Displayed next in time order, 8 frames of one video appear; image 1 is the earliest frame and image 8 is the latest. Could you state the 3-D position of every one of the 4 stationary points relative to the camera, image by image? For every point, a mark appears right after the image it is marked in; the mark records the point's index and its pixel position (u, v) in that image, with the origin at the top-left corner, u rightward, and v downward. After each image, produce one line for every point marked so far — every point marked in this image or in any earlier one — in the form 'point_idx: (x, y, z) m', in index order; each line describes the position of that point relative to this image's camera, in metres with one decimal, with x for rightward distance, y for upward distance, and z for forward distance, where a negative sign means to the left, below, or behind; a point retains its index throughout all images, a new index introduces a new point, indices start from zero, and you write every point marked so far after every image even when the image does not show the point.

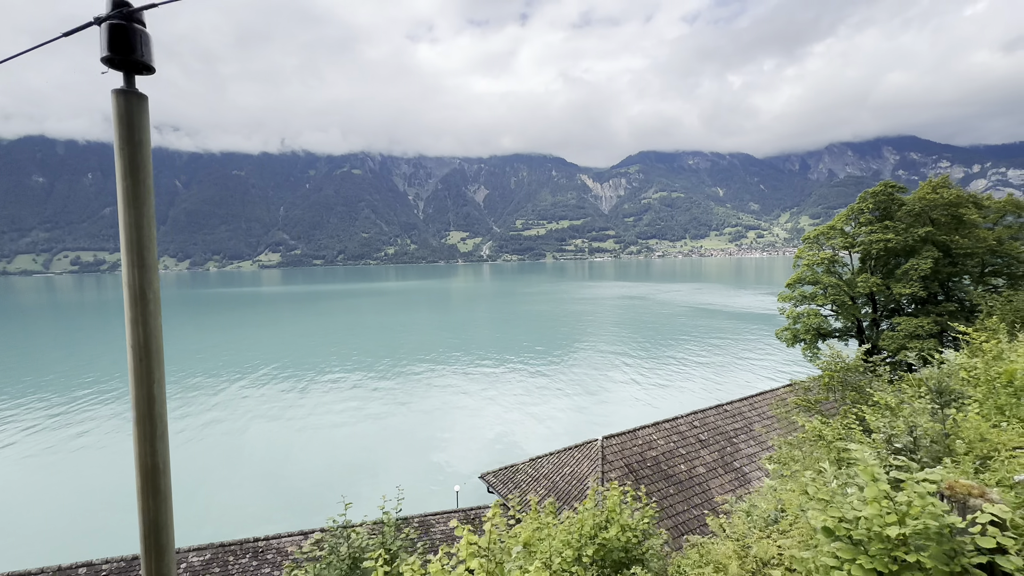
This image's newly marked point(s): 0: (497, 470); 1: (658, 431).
0: (-0.7, -7.8, +19.4) m
1: (+6.1, -6.0, +18.7) m
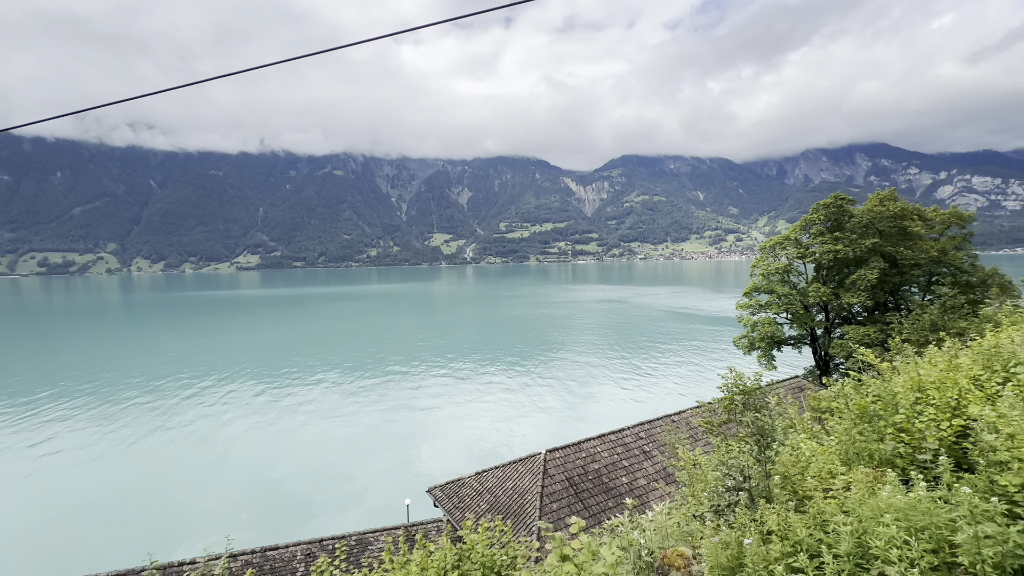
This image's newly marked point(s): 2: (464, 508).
0: (-2.9, -8.4, +19.3) m
1: (+3.8, -6.5, +18.9) m
2: (-1.9, -8.6, +17.5) m
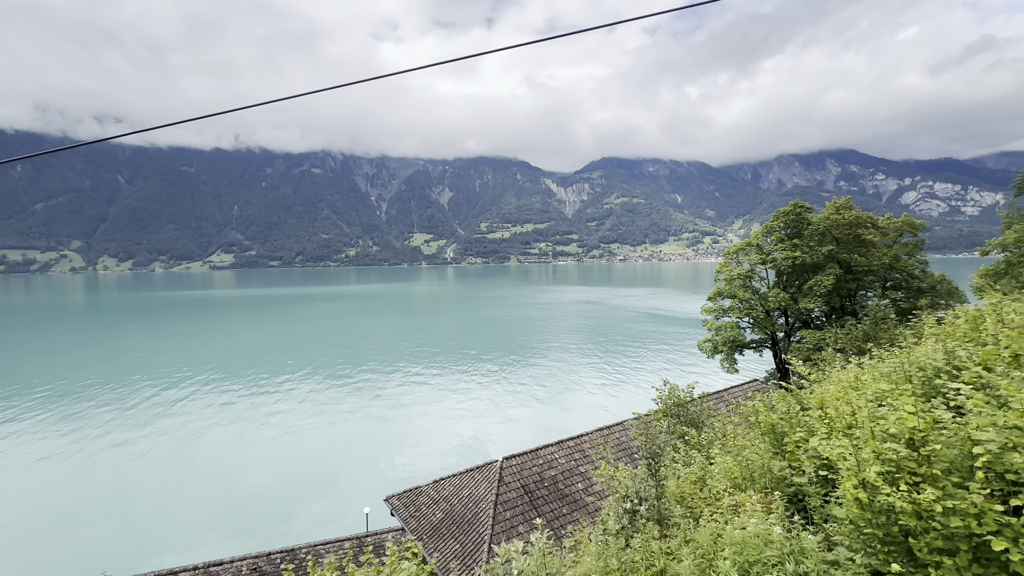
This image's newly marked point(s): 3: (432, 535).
0: (-4.7, -8.7, +19.1) m
1: (+2.1, -6.8, +19.0) m
2: (-3.6, -8.9, +17.4) m
3: (-2.9, -9.1, +16.4) m
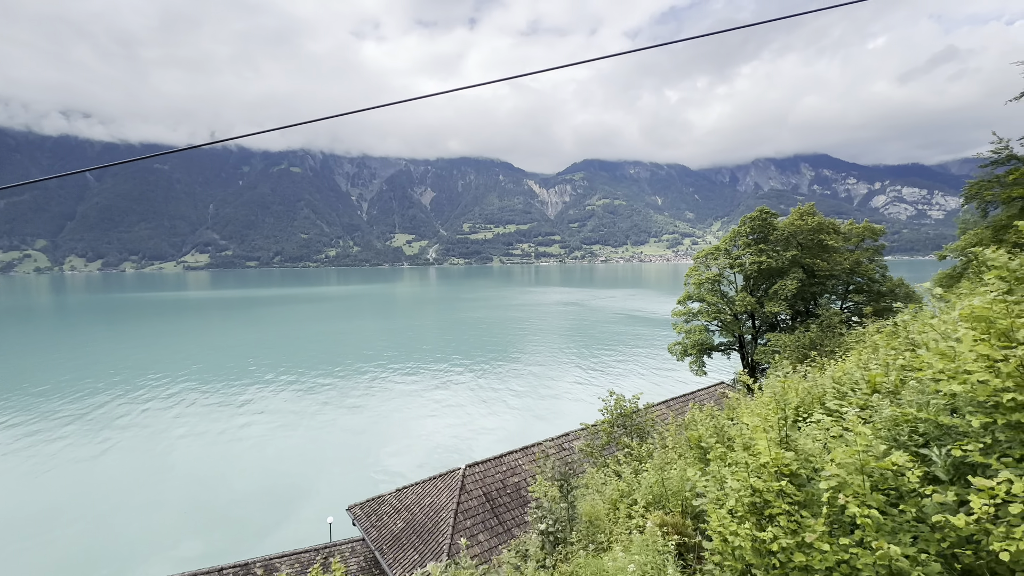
0: (-6.2, -9.0, +18.9) m
1: (+0.6, -7.1, +19.1) m
2: (-5.0, -9.2, +17.1) m
3: (-4.4, -9.4, +16.3) m
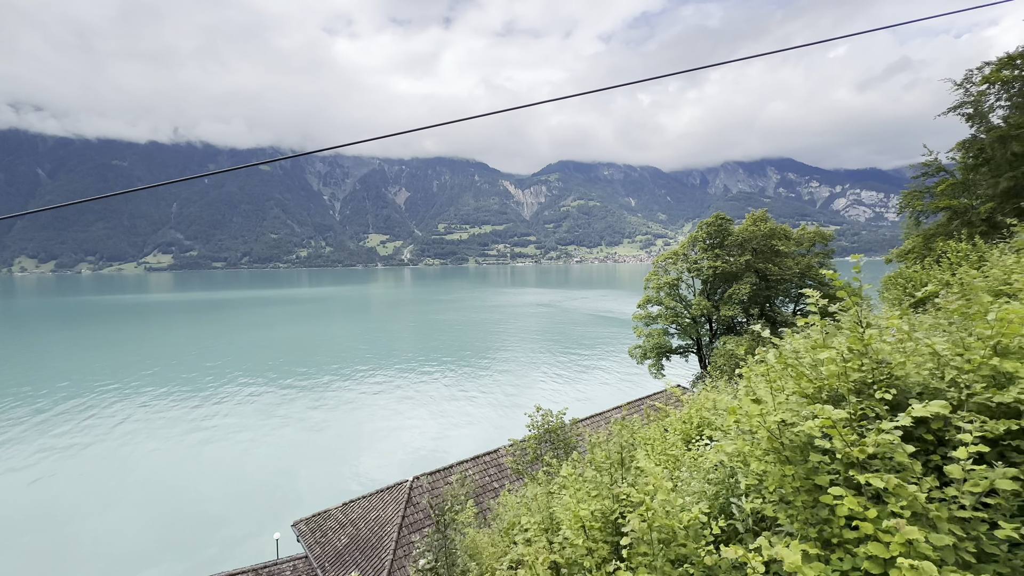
0: (-8.3, -9.4, +18.4) m
1: (-1.5, -7.5, +18.9) m
2: (-7.0, -9.6, +16.7) m
3: (-6.3, -9.7, +15.9) m
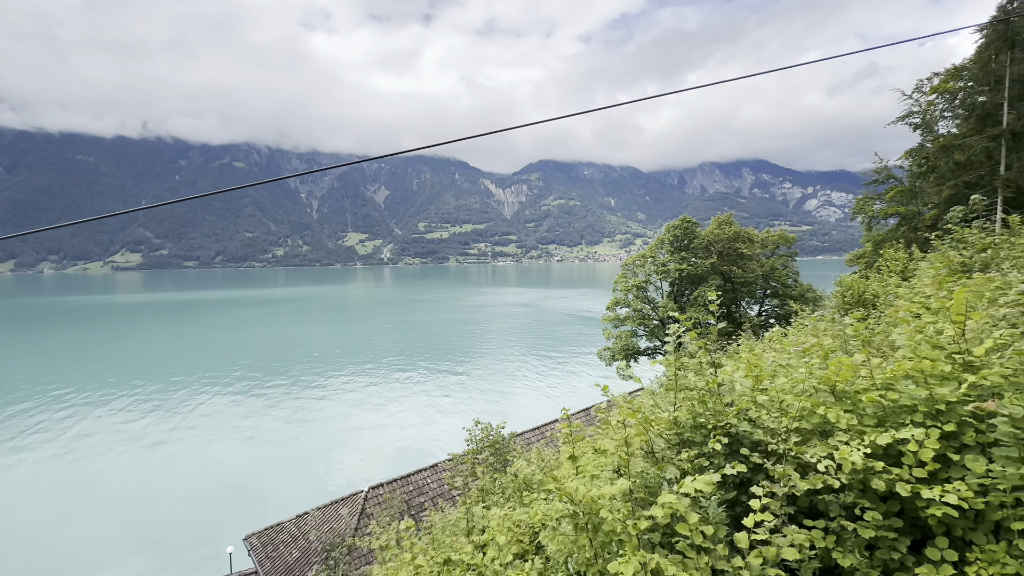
0: (-10.0, -9.6, +17.9) m
1: (-3.3, -7.7, +18.7) m
2: (-8.6, -9.9, +16.3) m
3: (-7.9, -10.0, +15.5) m
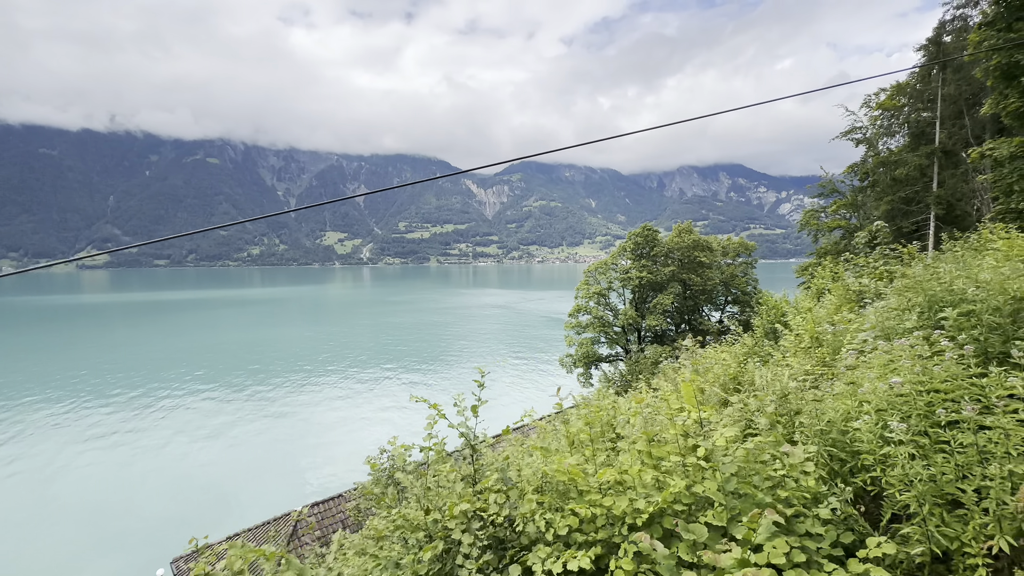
0: (-12.3, -10.1, +17.1) m
1: (-5.6, -8.2, +18.2) m
2: (-10.9, -10.3, +15.6) m
3: (-10.1, -10.5, +14.8) m
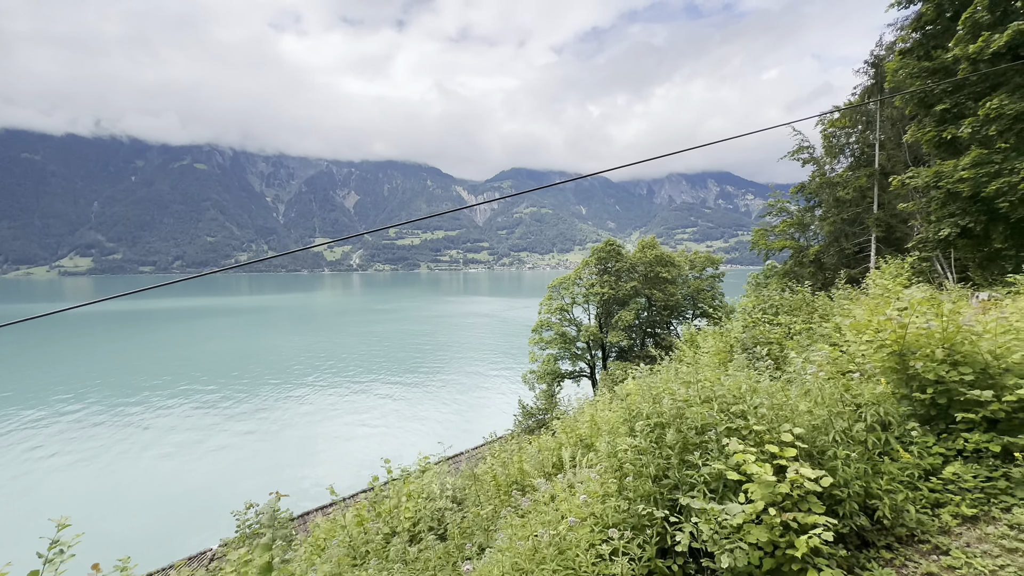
0: (-14.9, -11.1, +16.2) m
1: (-8.2, -9.2, +17.5) m
2: (-13.5, -11.3, +14.7) m
3: (-12.6, -11.4, +13.9) m
